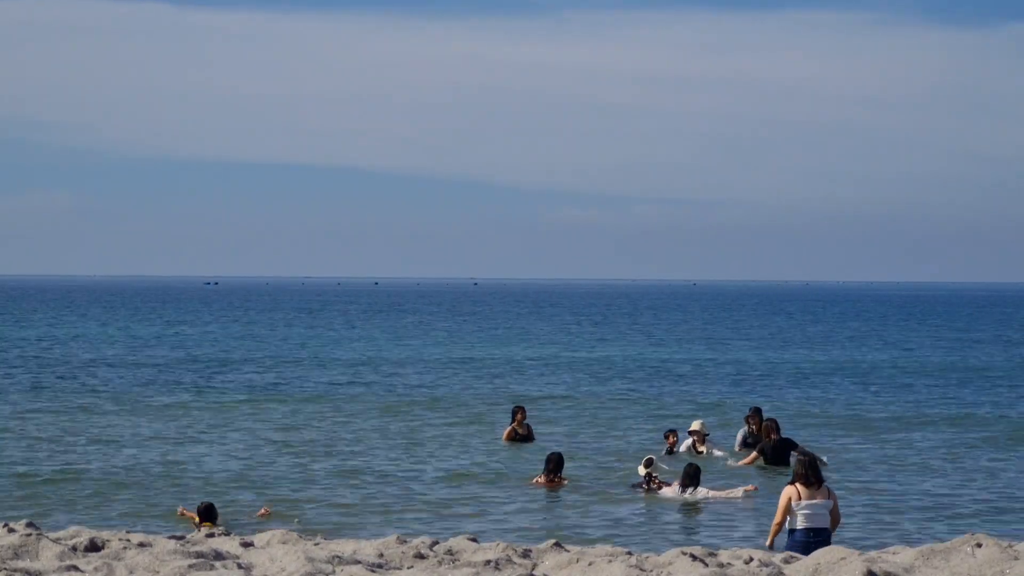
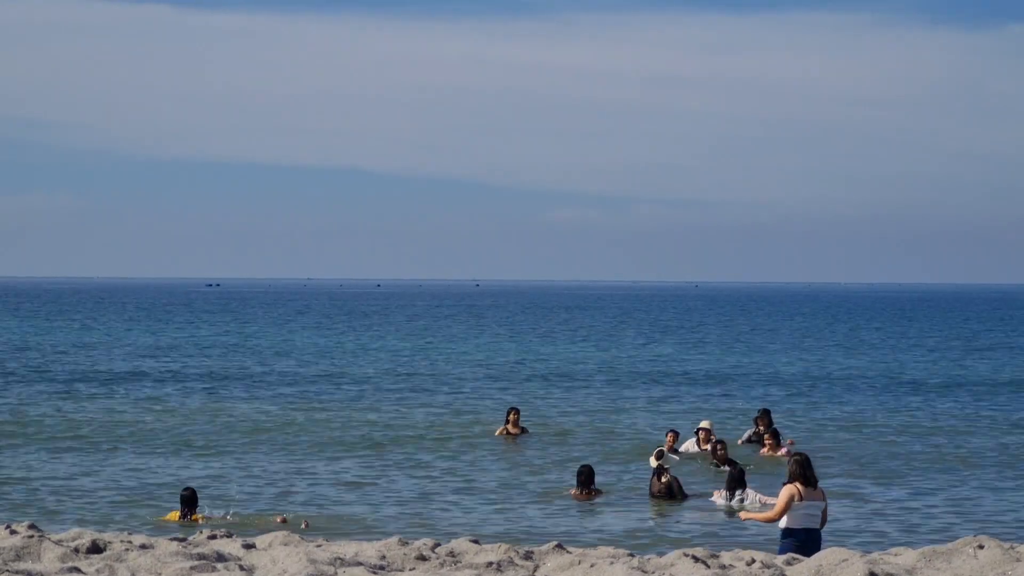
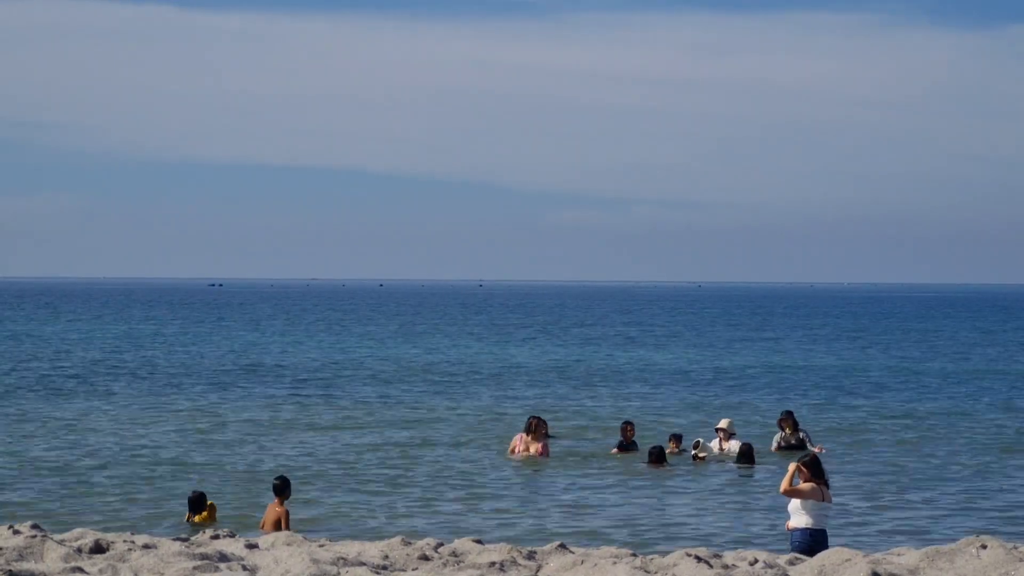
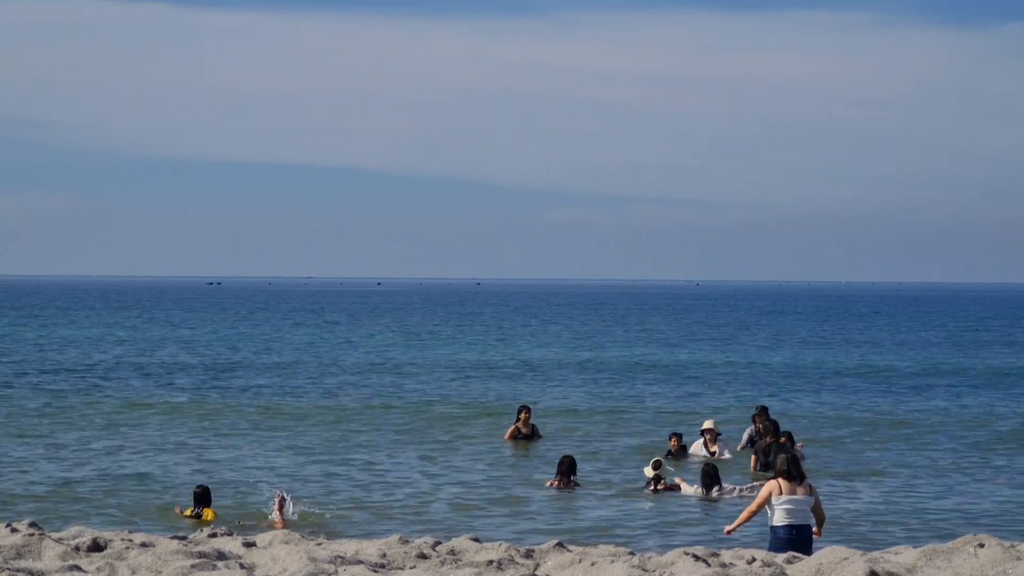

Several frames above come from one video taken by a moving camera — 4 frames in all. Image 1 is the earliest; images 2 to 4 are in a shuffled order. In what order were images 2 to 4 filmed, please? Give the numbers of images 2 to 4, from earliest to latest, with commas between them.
4, 2, 3
